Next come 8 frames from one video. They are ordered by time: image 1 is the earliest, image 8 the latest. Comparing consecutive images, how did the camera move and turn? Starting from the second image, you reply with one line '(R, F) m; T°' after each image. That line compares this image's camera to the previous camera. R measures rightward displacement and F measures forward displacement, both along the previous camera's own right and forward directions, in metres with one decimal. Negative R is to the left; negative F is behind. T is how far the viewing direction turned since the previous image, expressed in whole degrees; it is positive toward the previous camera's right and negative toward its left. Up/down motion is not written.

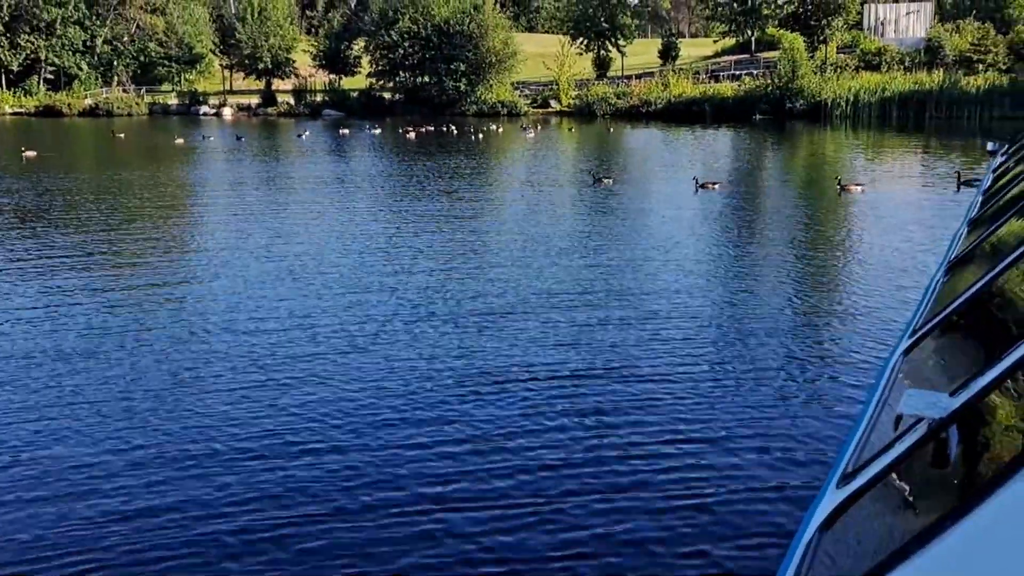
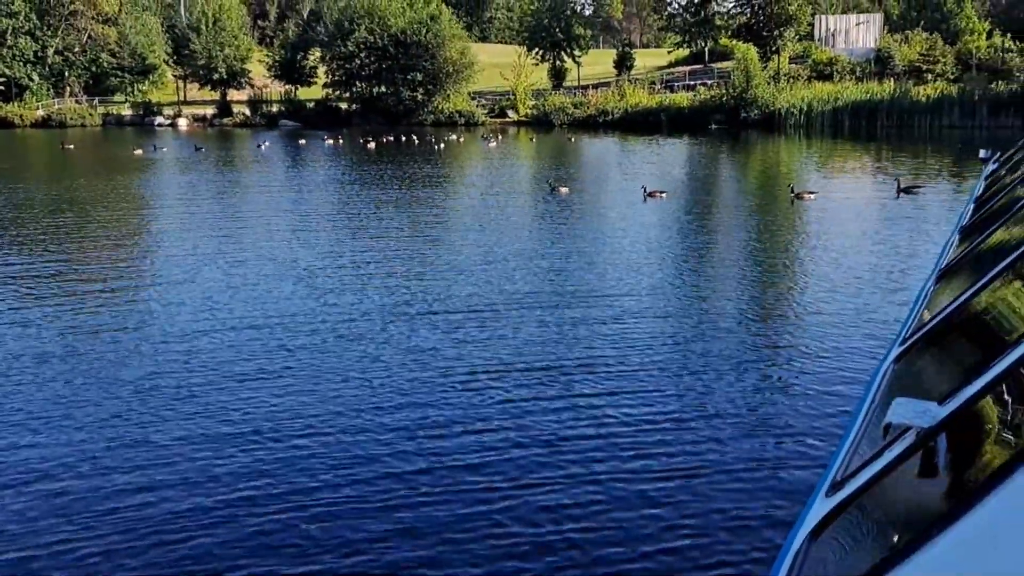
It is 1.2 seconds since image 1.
(-0.3, 0.0) m; +3°
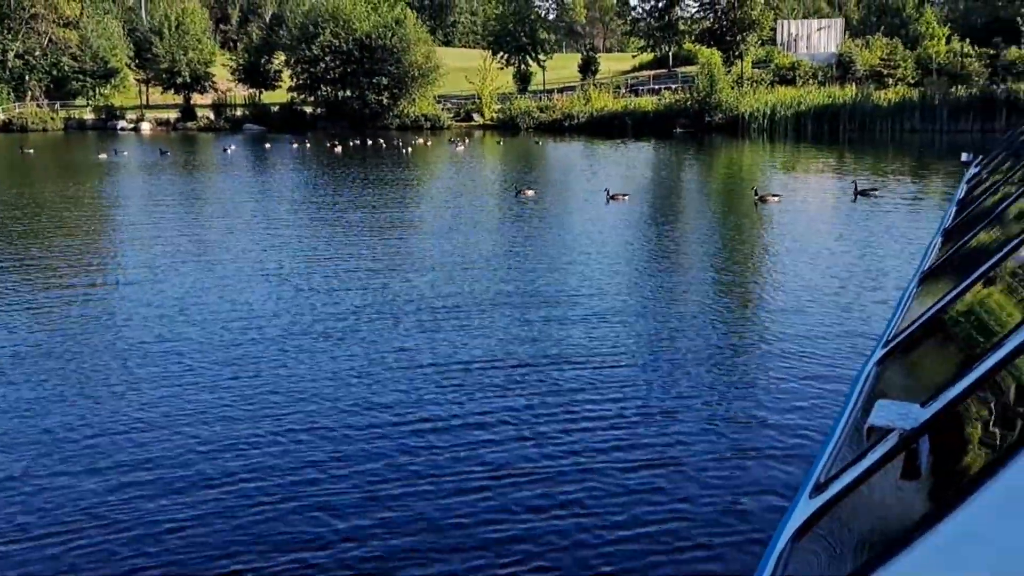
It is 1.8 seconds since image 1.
(-0.2, -0.1) m; +2°
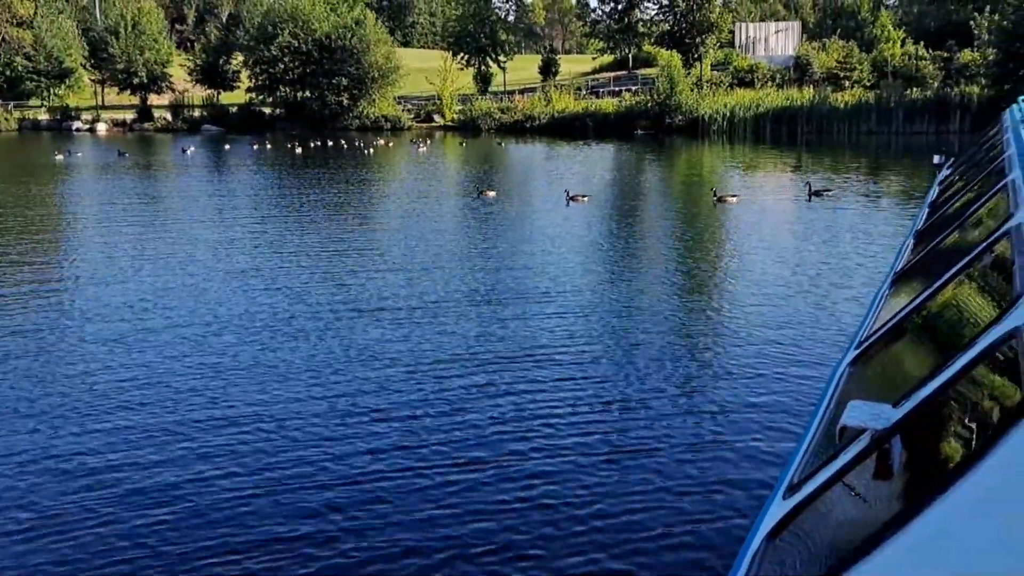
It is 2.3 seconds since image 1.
(-0.2, 0.0) m; +2°
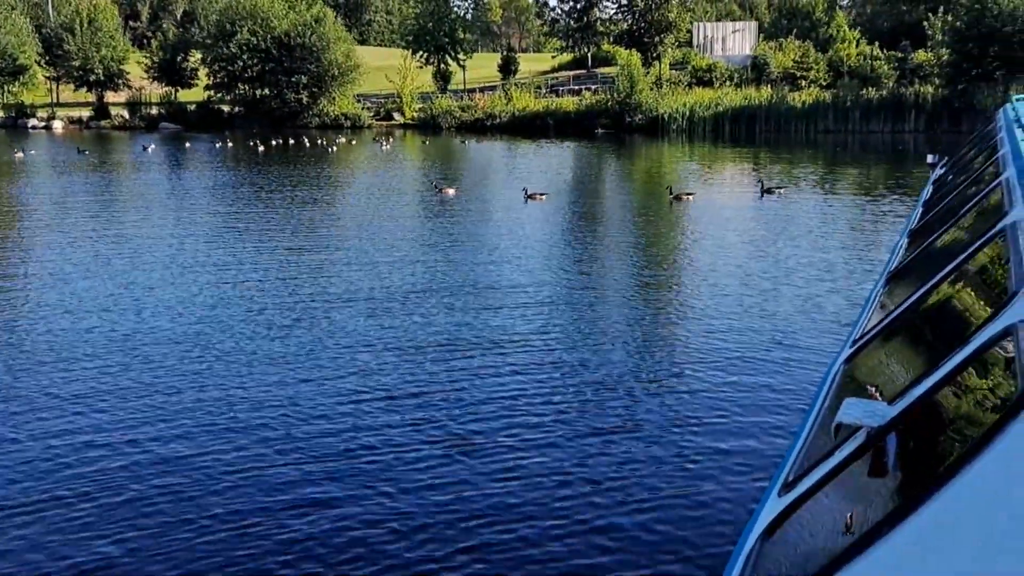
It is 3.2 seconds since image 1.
(-0.4, -0.3) m; +3°
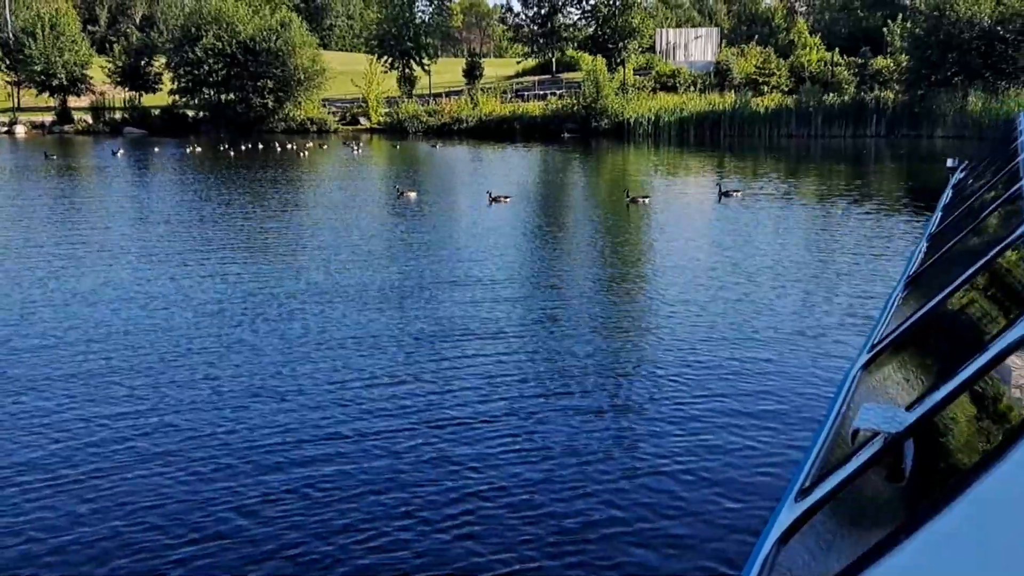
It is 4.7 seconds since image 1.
(-0.5, -0.5) m; +2°
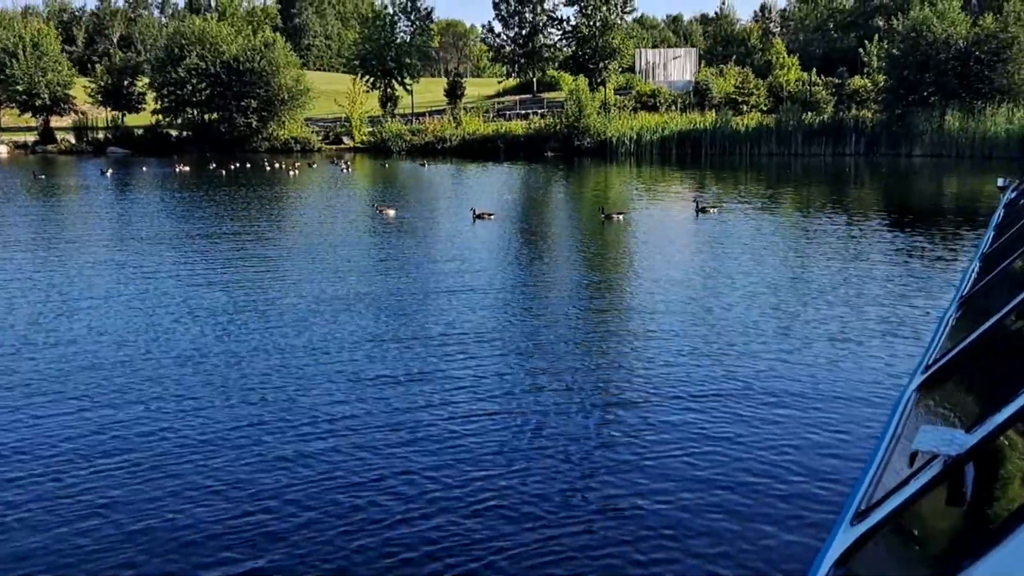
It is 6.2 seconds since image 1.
(-0.5, -0.5) m; +1°
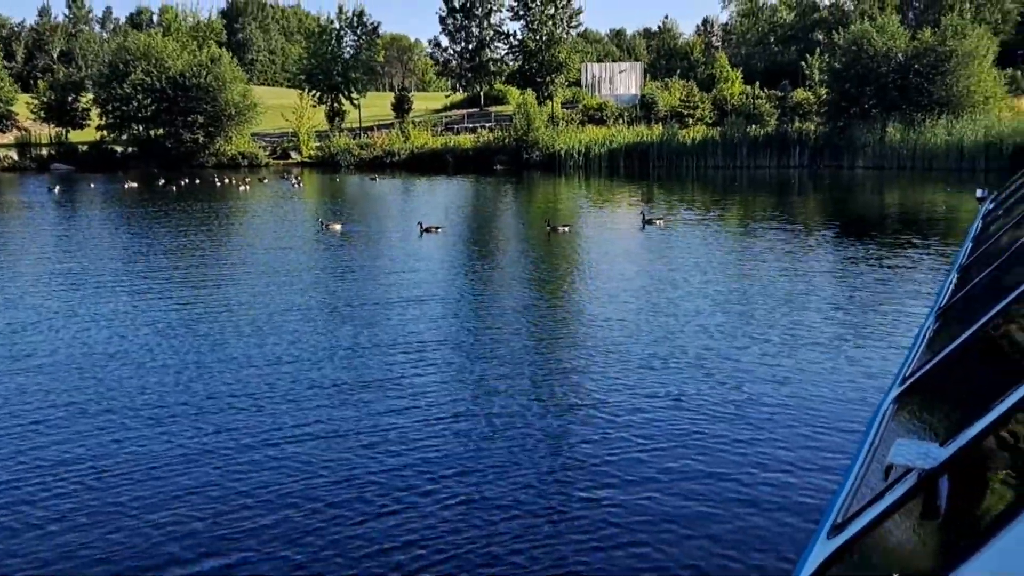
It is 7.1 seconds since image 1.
(-0.4, -0.4) m; +3°
